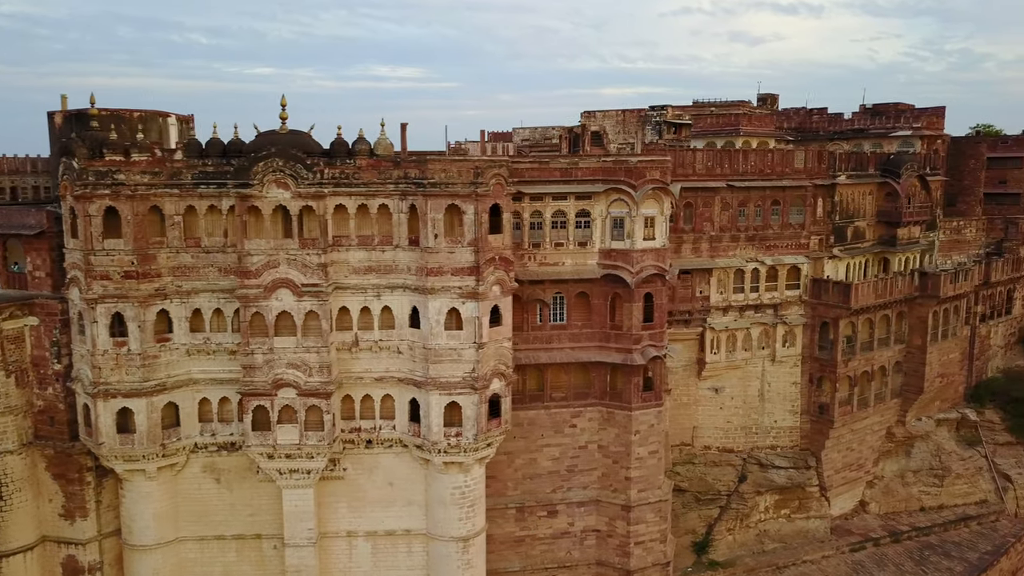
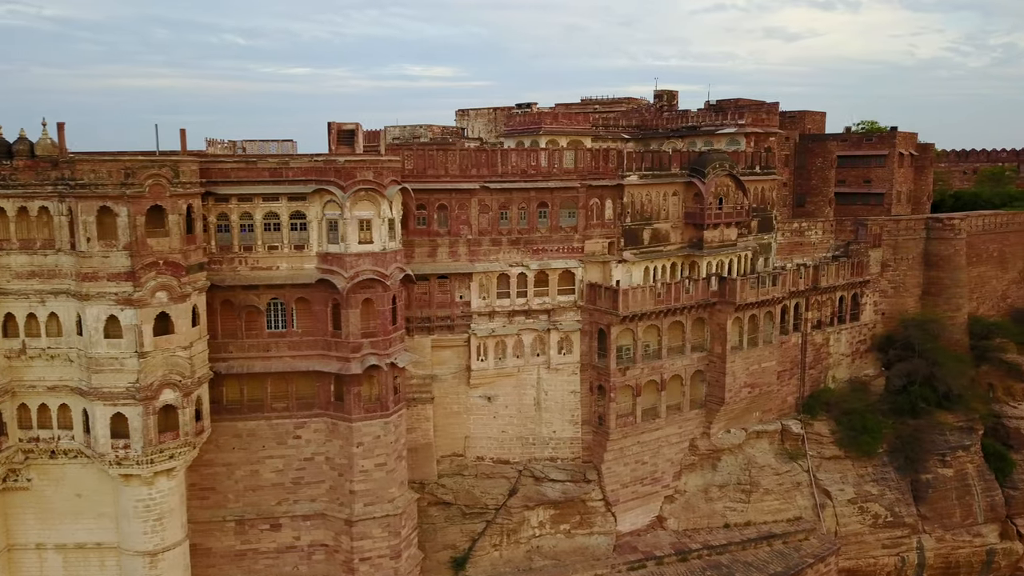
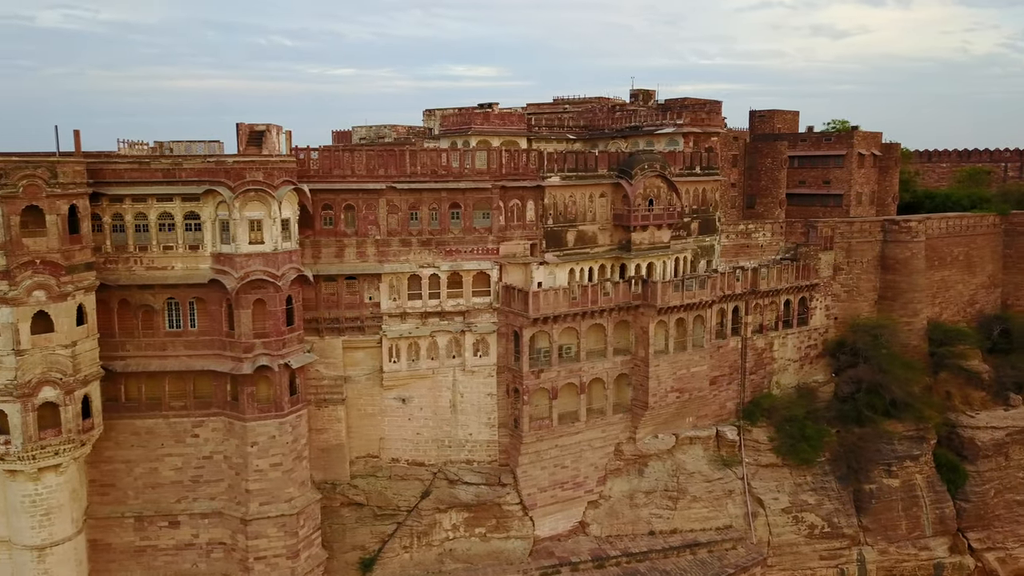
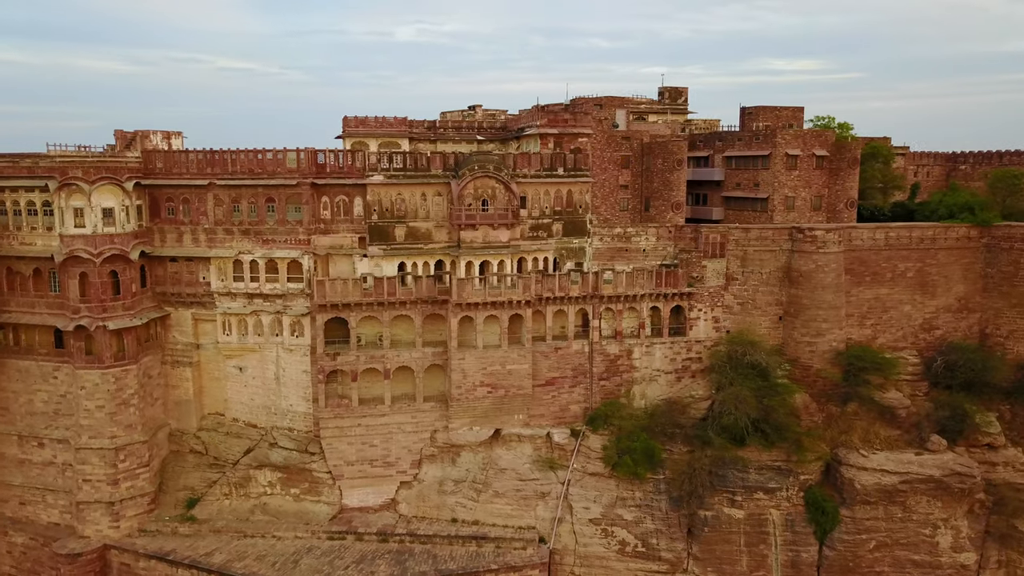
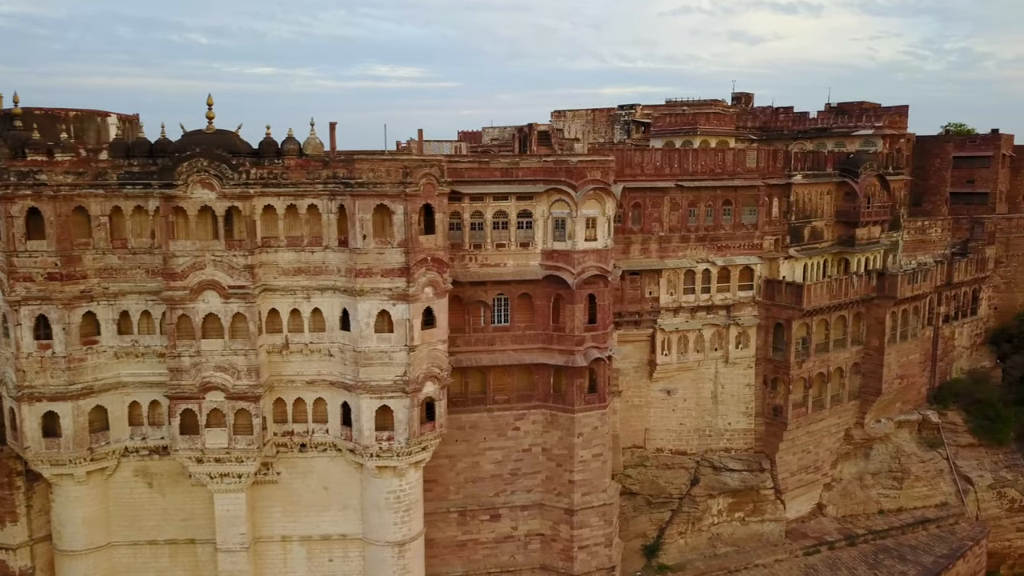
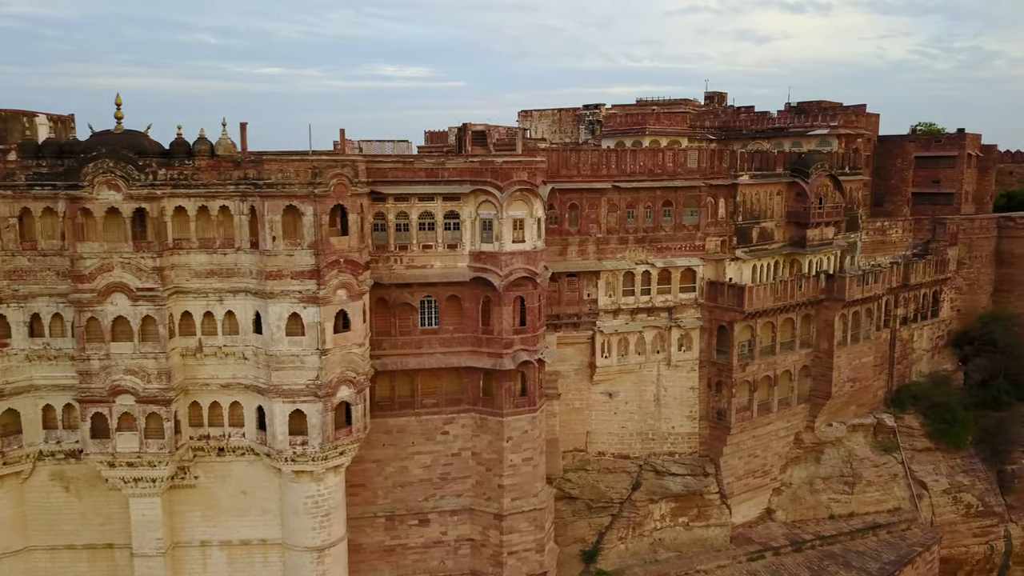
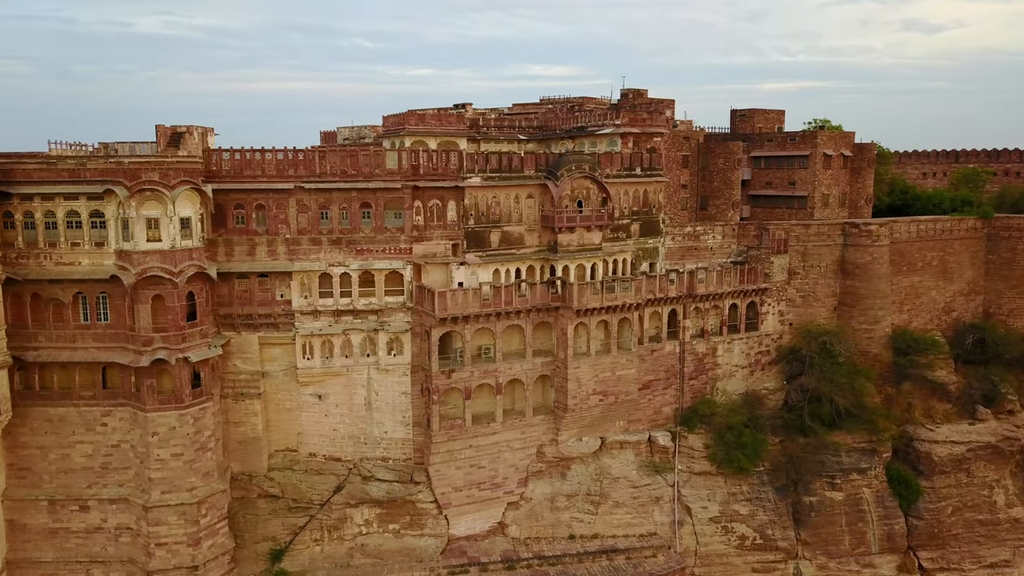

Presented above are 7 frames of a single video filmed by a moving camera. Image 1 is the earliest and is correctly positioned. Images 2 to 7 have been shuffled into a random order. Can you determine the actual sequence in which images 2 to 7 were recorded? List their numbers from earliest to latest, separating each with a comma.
5, 6, 2, 3, 7, 4
